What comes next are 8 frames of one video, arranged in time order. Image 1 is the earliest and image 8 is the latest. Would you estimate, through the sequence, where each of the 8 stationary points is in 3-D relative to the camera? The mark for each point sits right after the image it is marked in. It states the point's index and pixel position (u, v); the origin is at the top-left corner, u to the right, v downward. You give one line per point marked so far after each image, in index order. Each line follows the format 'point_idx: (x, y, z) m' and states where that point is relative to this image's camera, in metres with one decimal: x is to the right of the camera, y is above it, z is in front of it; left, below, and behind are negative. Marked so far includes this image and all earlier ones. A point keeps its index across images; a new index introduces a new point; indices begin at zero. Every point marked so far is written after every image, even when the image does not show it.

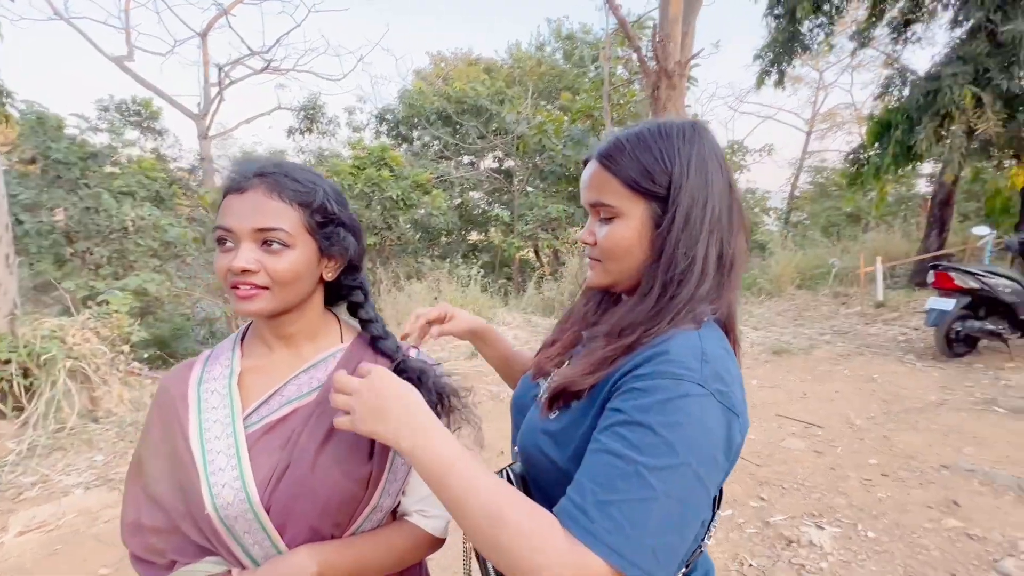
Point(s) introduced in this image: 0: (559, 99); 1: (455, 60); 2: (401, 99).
0: (+1.1, +4.9, +12.0) m
1: (-1.9, +6.8, +14.0) m
2: (-2.6, +4.2, +10.3) m
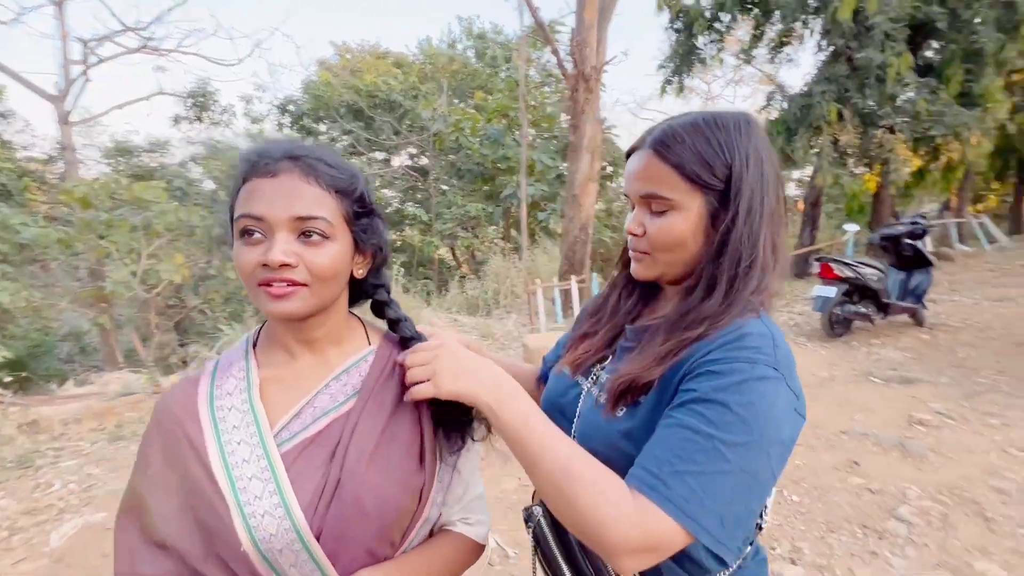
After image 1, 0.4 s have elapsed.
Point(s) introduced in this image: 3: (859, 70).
0: (-1.0, +4.9, +12.0) m
1: (-4.3, +6.8, +13.4) m
2: (-4.3, +4.1, +9.6) m
3: (+6.1, +3.8, +8.2) m
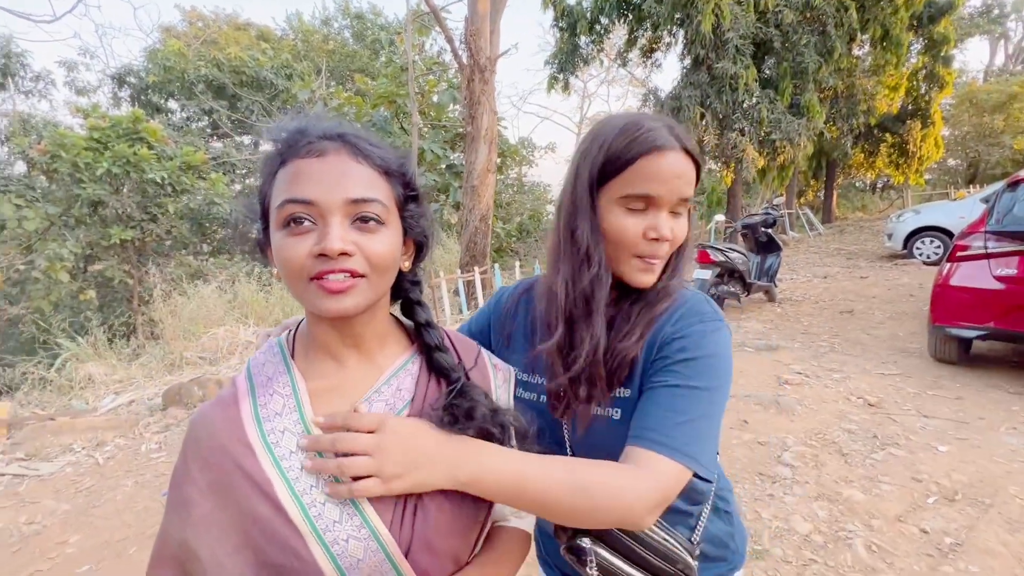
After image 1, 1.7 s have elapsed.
0: (-3.7, +5.0, +11.4) m
1: (-7.3, +6.8, +11.8) m
2: (-6.3, +4.1, +8.2) m
3: (+4.1, +4.2, +9.4) m
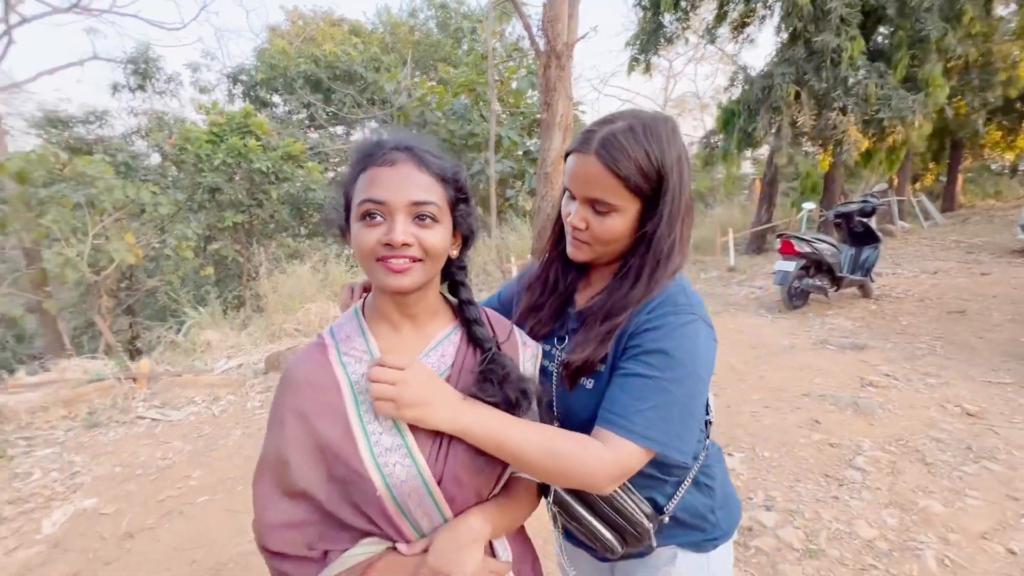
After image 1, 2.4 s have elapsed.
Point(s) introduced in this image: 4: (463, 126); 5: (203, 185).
0: (-1.8, +5.4, +11.8) m
1: (-5.3, +7.3, +12.7) m
2: (-4.9, +4.5, +9.1) m
3: (+5.5, +4.3, +8.6) m
4: (-0.9, +3.3, +9.4) m
5: (-4.2, +1.4, +6.4) m
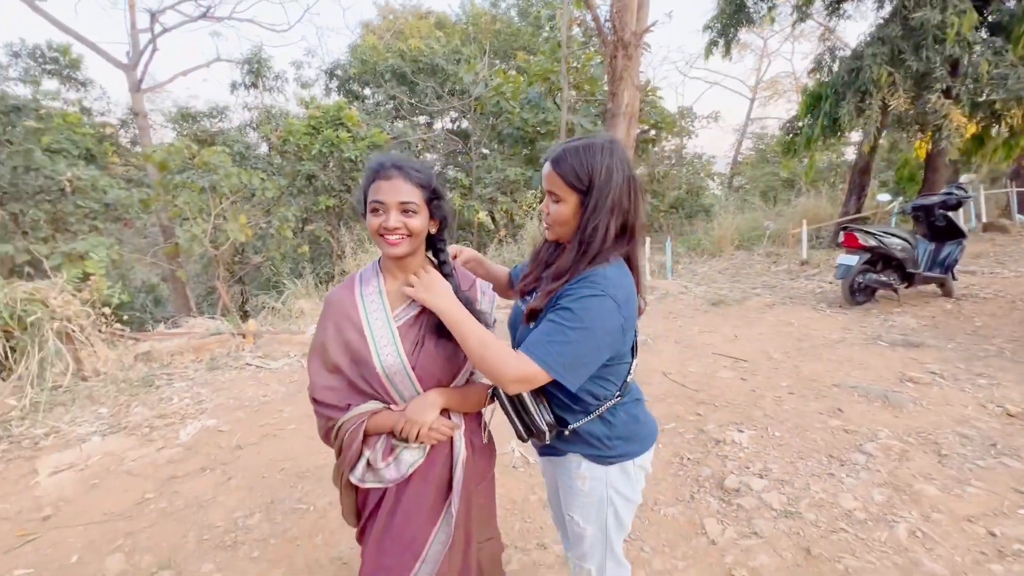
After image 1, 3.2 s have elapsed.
0: (+0.1, +5.9, +12.1) m
1: (-3.1, +7.9, +13.6) m
2: (-3.4, +5.0, +10.1) m
3: (+6.8, +4.3, +7.9) m
4: (+0.5, +3.6, +9.8) m
5: (-3.3, +1.8, +7.4) m
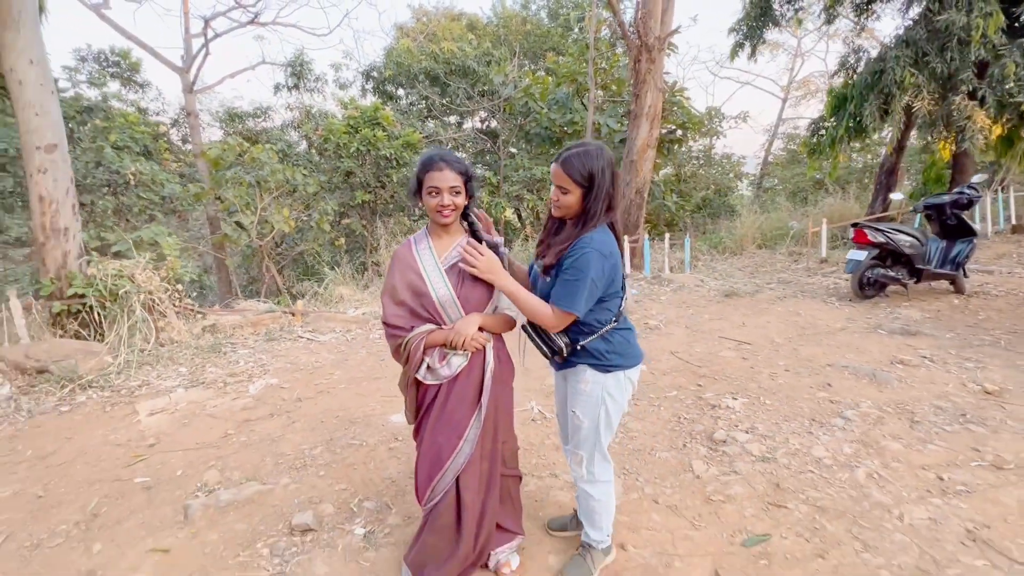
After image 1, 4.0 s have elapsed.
0: (+0.8, +6.0, +12.6) m
1: (-2.2, +8.1, +14.2) m
2: (-2.8, +5.2, +10.7) m
3: (+7.3, +4.3, +8.0) m
4: (+1.1, +3.8, +10.2) m
5: (-2.9, +2.0, +8.0) m
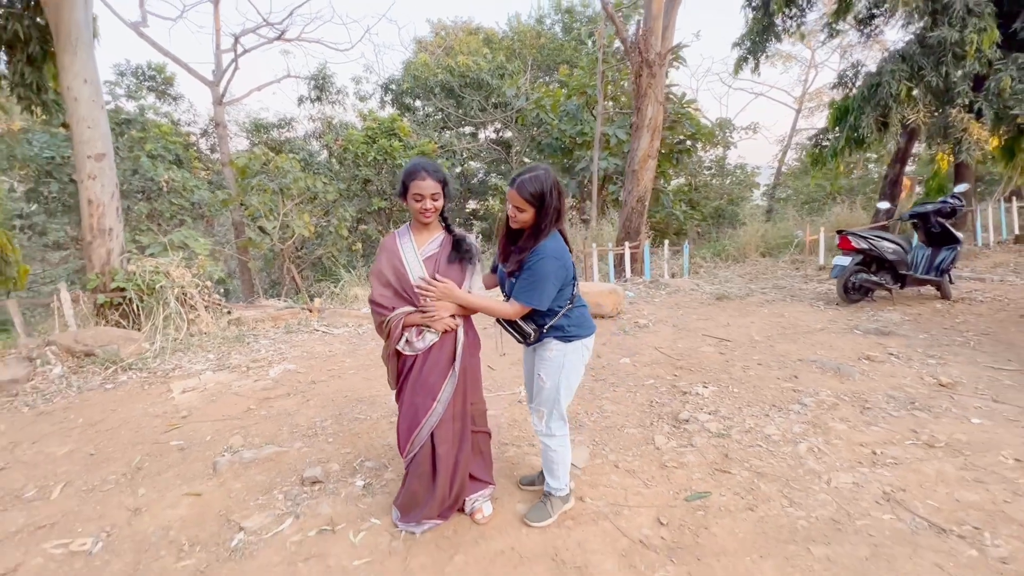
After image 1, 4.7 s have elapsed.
0: (+1.1, +5.9, +13.1) m
1: (-1.8, +8.0, +14.8) m
2: (-2.5, +5.1, +11.3) m
3: (+7.4, +4.2, +8.2) m
4: (+1.3, +3.6, +10.6) m
5: (-2.8, +2.0, +8.6) m
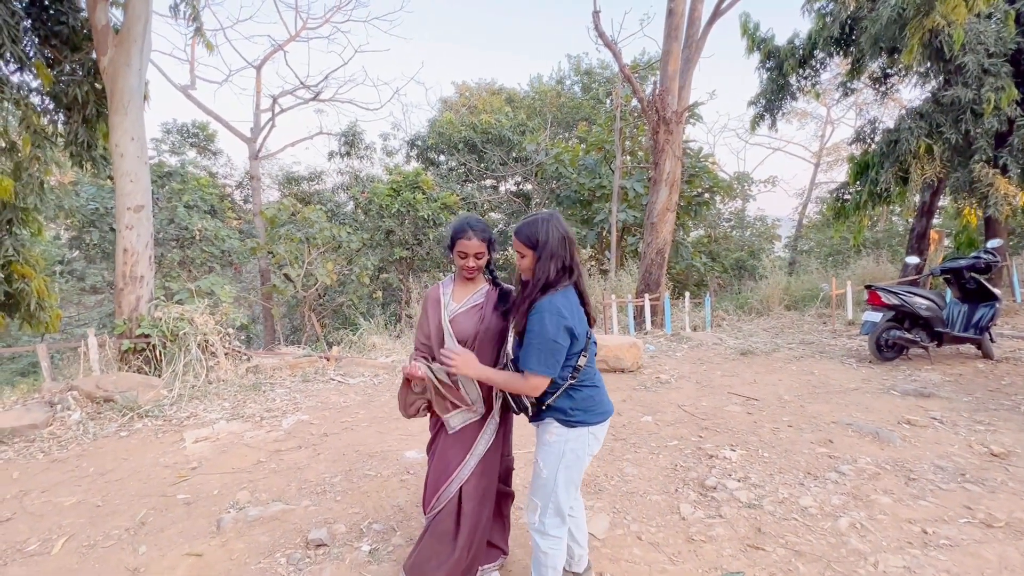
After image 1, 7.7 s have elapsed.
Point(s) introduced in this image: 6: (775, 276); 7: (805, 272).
0: (+1.7, +4.4, +13.5) m
1: (-1.1, +6.4, +15.6) m
2: (-2.0, +3.9, +11.8) m
3: (+7.8, +3.2, +8.2) m
4: (+1.8, +2.5, +10.8) m
5: (-2.4, +1.1, +8.8) m
6: (+6.4, +0.3, +11.5) m
7: (+7.5, +0.4, +12.1) m
